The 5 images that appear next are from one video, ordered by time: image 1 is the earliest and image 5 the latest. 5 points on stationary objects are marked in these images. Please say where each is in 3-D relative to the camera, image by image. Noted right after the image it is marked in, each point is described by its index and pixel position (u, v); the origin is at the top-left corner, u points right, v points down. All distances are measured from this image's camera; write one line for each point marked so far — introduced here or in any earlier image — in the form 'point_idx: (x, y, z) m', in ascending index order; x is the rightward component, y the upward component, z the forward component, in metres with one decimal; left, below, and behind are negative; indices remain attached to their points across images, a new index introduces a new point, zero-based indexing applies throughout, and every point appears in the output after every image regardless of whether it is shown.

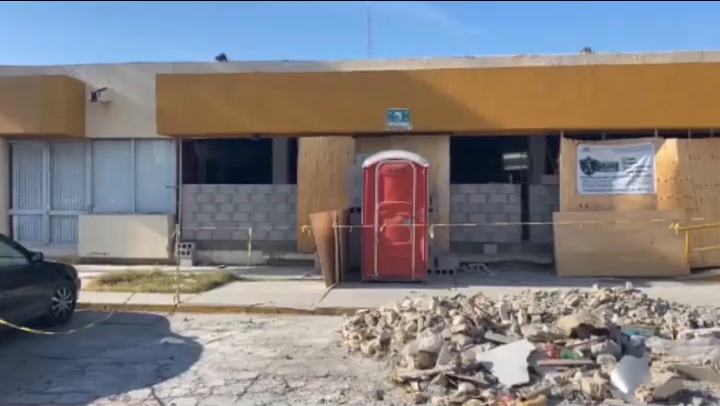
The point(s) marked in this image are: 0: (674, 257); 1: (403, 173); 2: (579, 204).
0: (+8.2, -1.4, +16.4) m
1: (+1.1, +0.7, +14.8) m
2: (+6.0, 0.0, +17.2) m
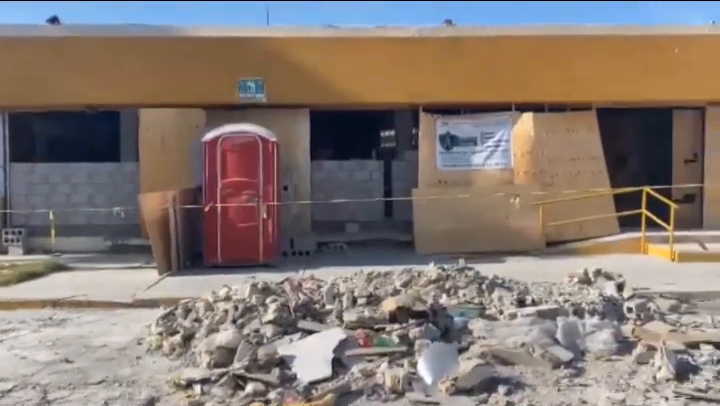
0: (+4.4, -0.8, +16.3) m
1: (-2.5, +1.2, +13.6) m
2: (+2.1, +0.6, +16.7) m
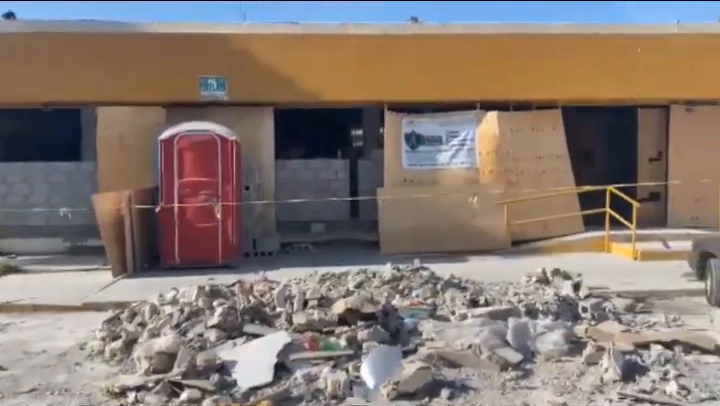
0: (+3.5, -0.7, +16.2) m
1: (-3.3, +1.2, +13.3) m
2: (+1.2, +0.6, +16.6) m
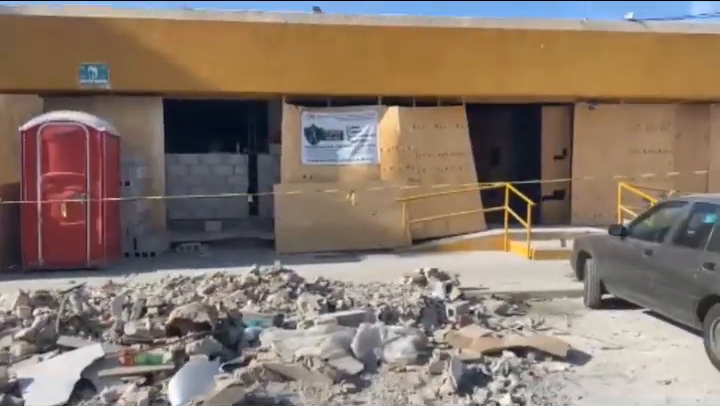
0: (+0.8, -0.7, +15.7) m
1: (-5.7, +1.3, +12.3) m
2: (-1.5, +0.7, +15.9) m
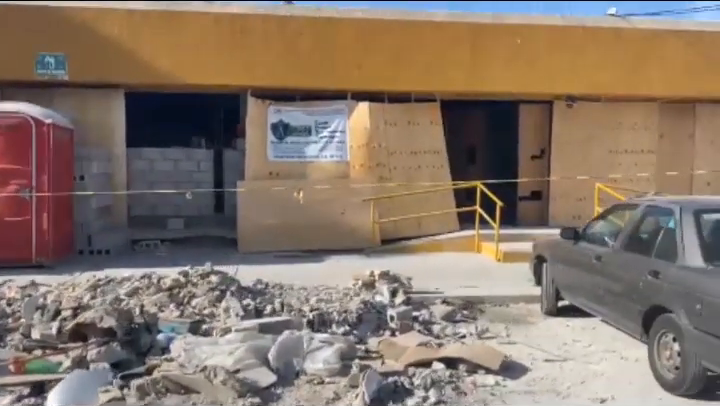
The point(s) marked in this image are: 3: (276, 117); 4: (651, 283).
0: (0.0, -0.6, +15.2) m
1: (-6.5, +1.4, +11.8) m
2: (-2.3, +0.8, +15.4) m
3: (-2.1, +2.1, +15.5) m
4: (+3.1, -0.9, +6.7) m
